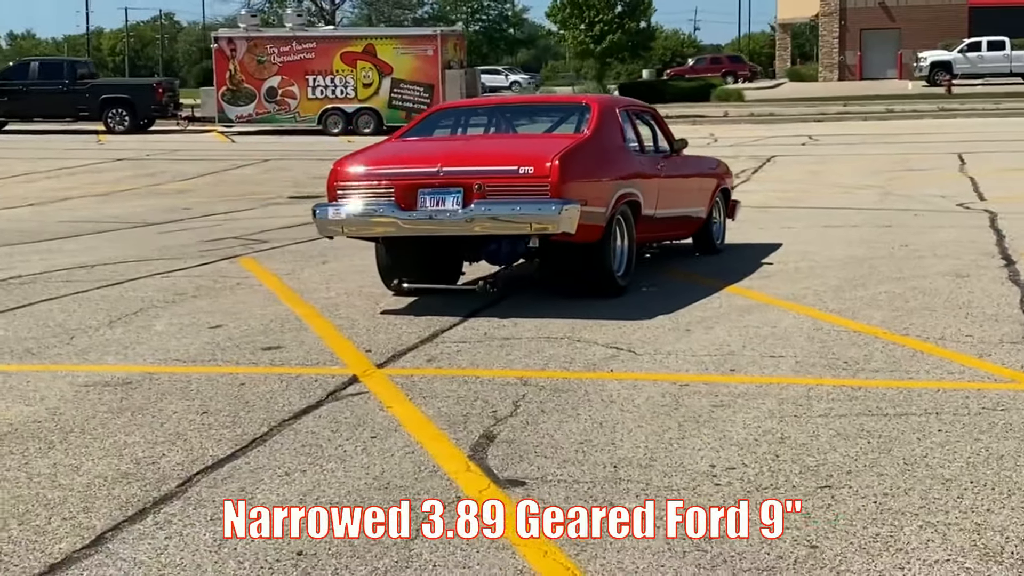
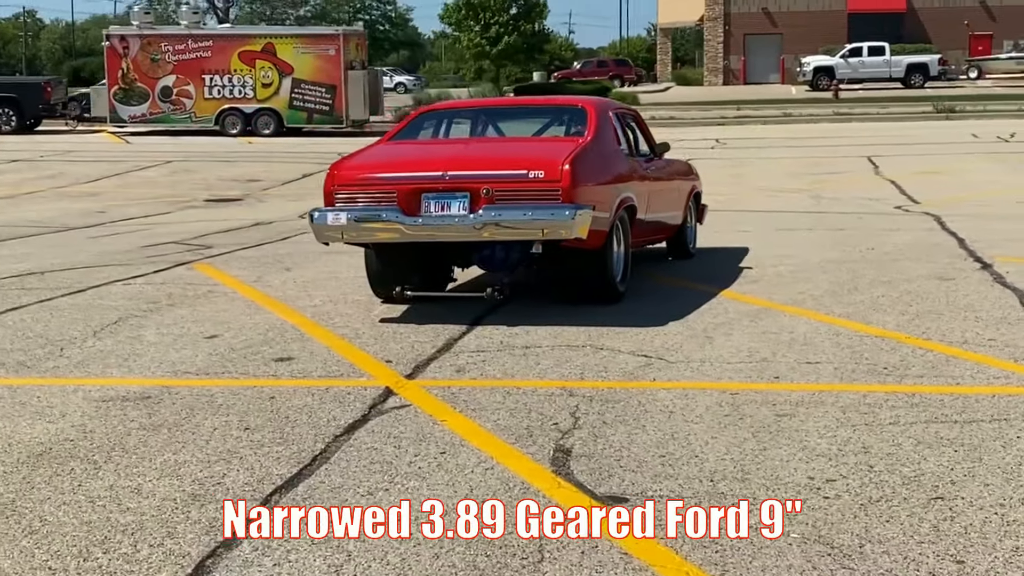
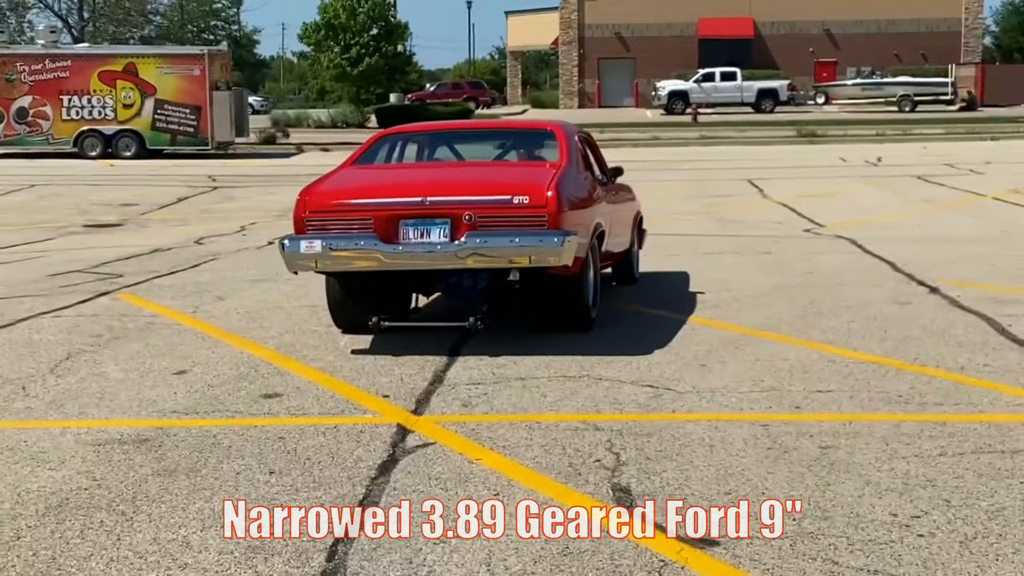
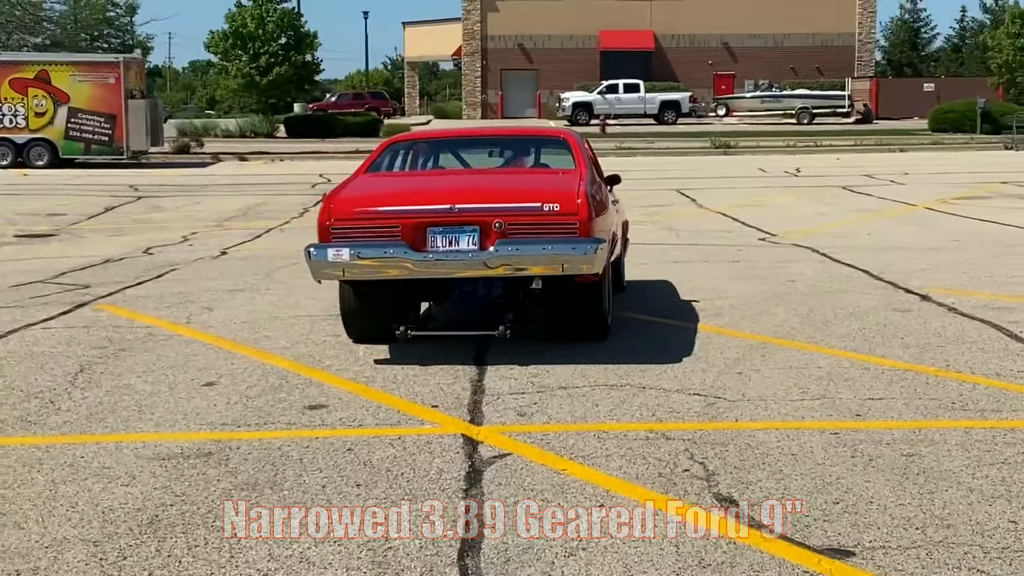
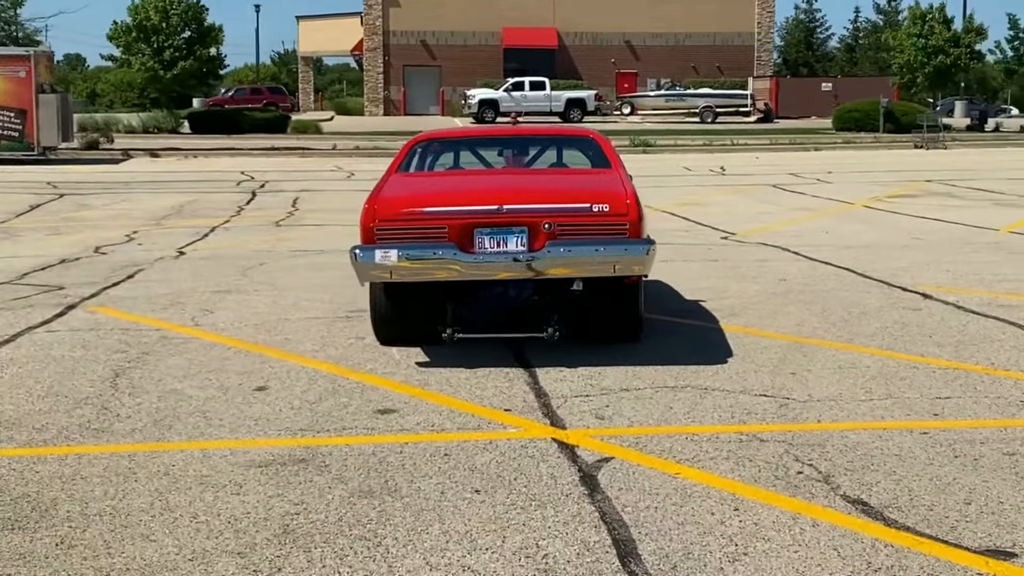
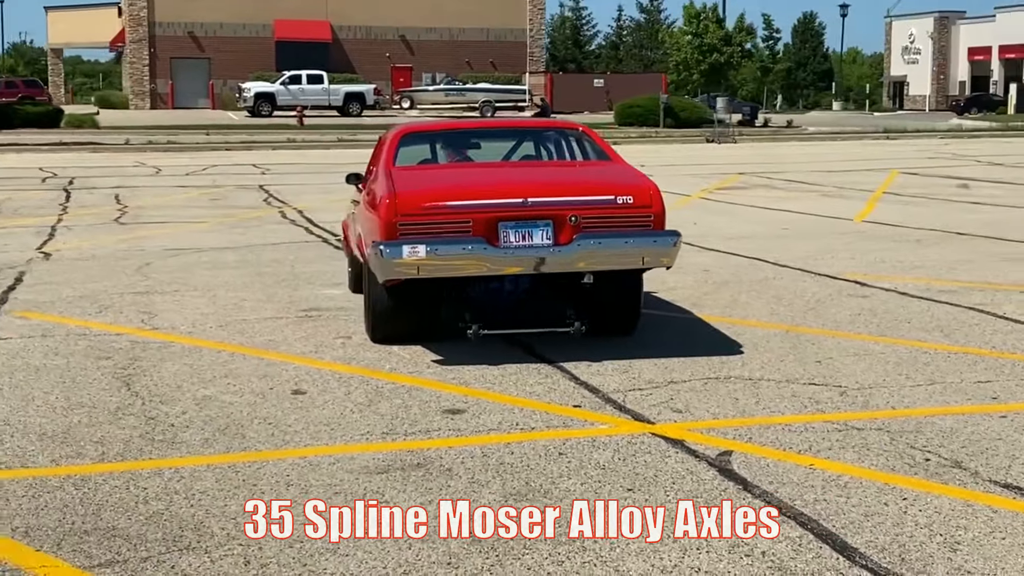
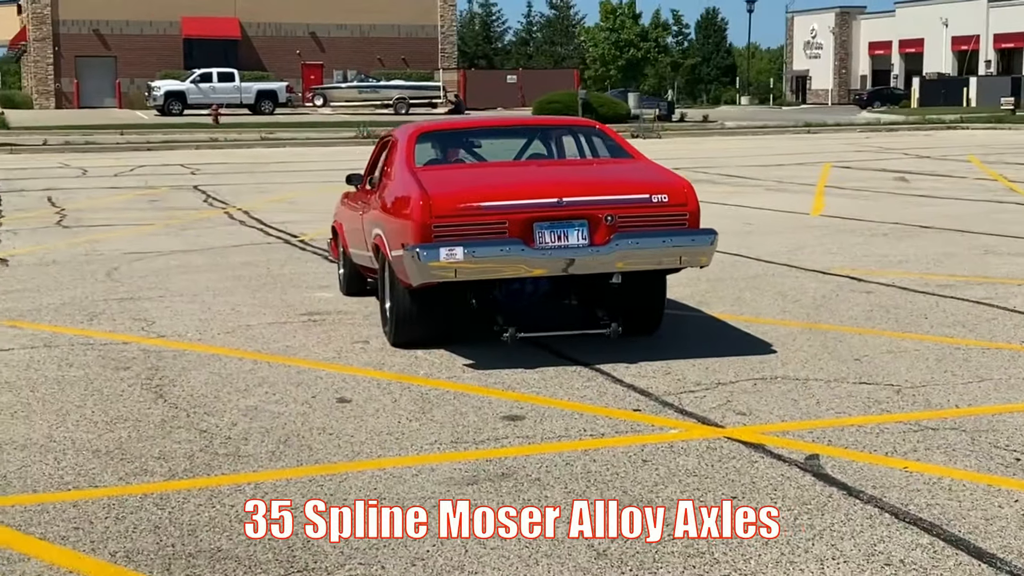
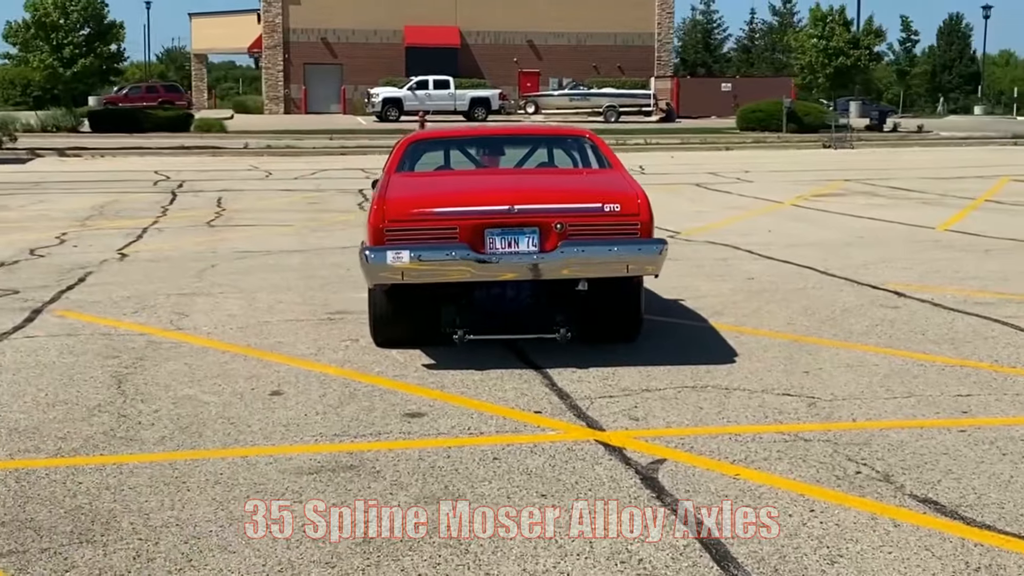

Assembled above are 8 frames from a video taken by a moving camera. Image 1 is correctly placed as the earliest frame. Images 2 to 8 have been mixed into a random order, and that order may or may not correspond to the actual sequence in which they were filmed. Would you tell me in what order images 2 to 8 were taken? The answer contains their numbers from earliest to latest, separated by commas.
2, 3, 4, 5, 8, 6, 7
